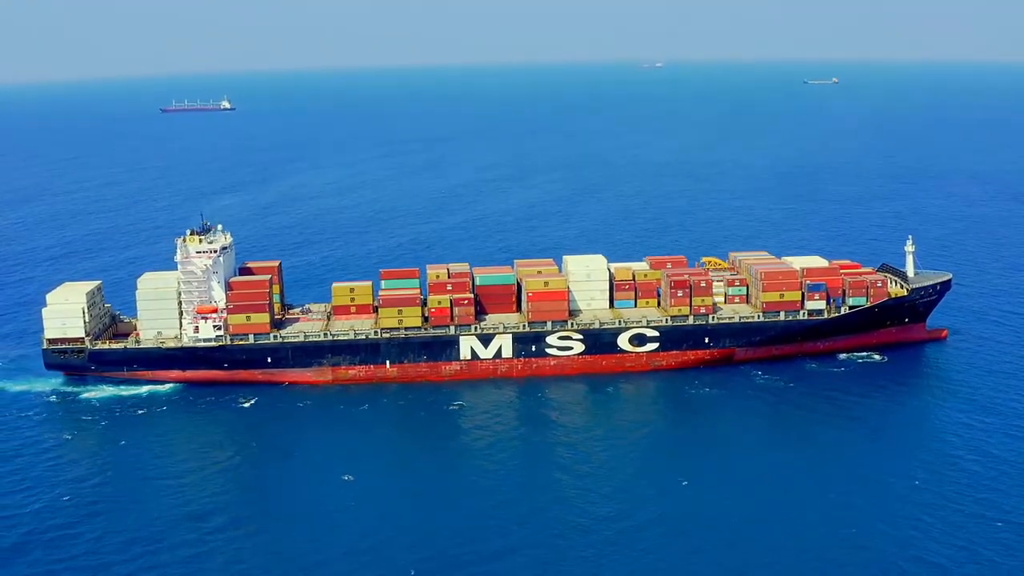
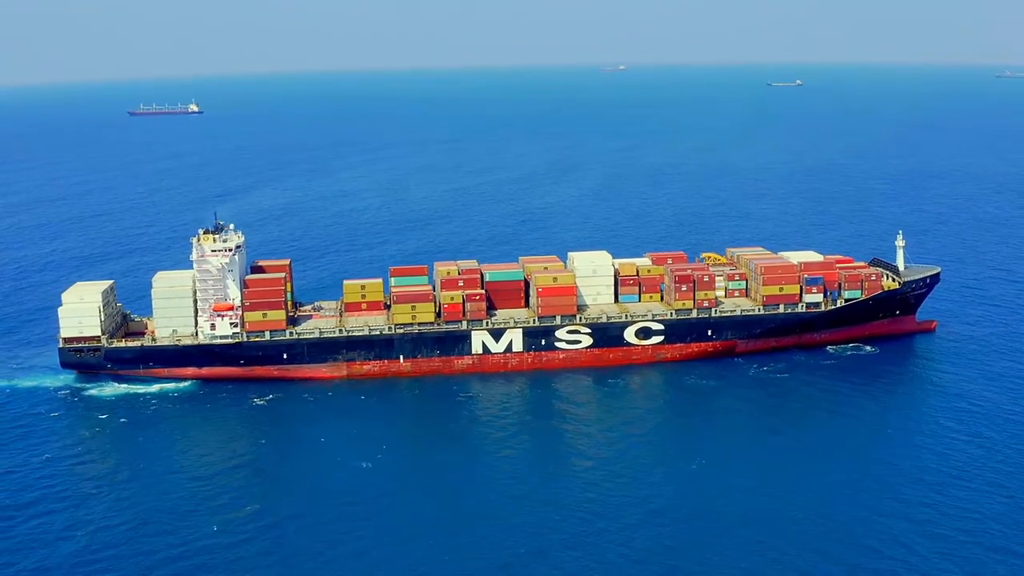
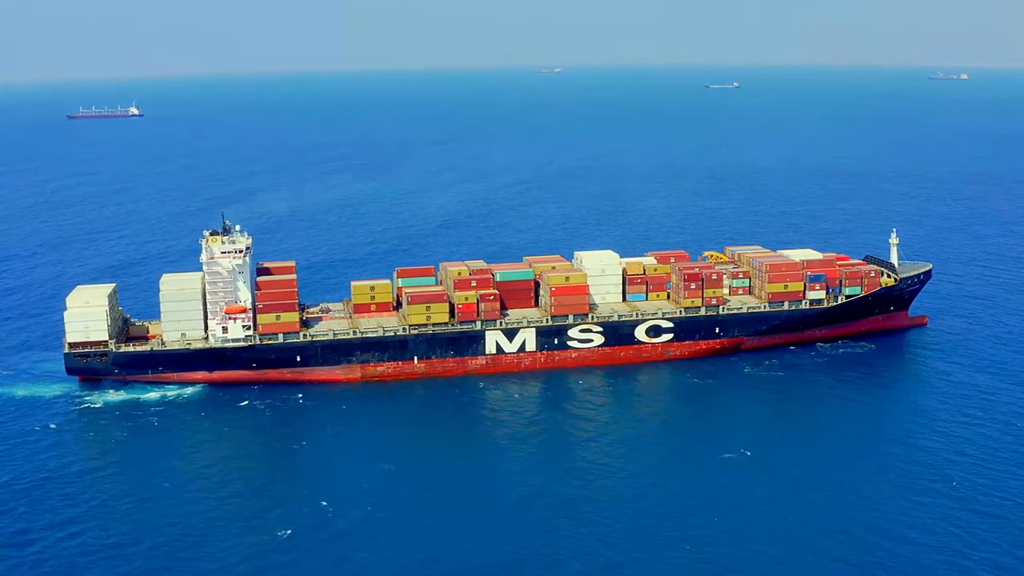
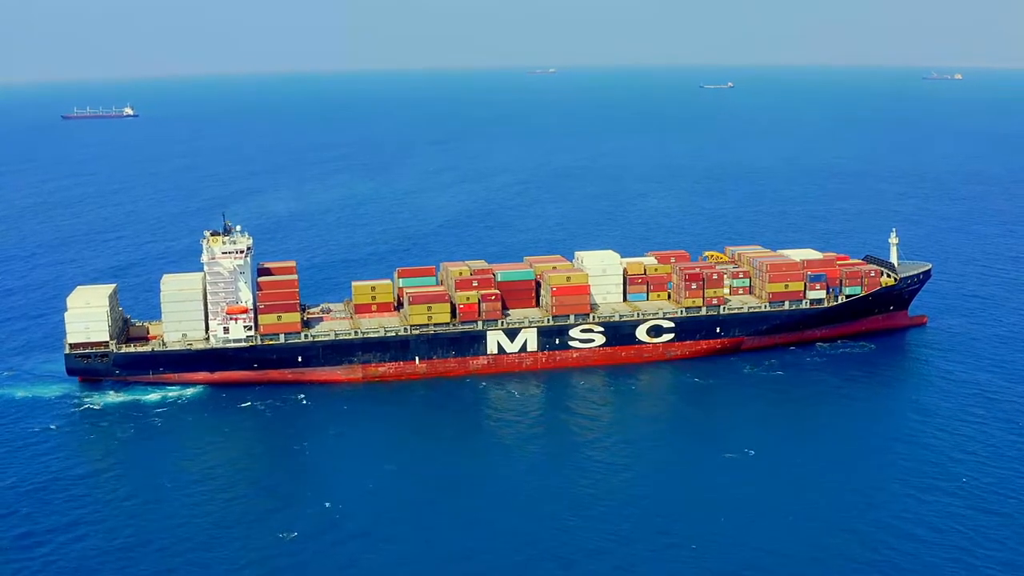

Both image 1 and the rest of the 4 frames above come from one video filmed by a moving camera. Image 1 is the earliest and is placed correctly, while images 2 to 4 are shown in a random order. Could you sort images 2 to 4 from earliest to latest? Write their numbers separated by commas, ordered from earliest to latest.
2, 3, 4
